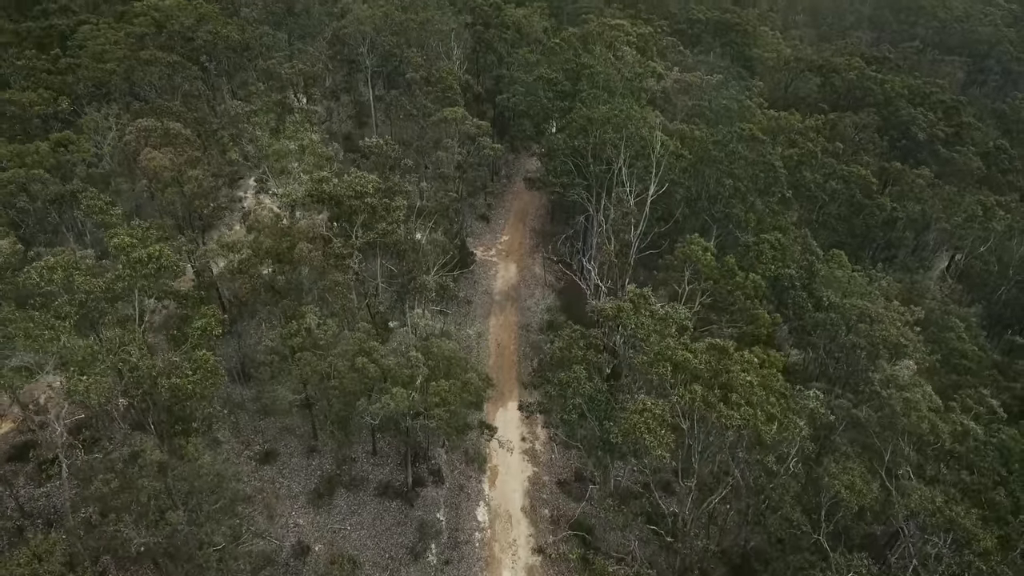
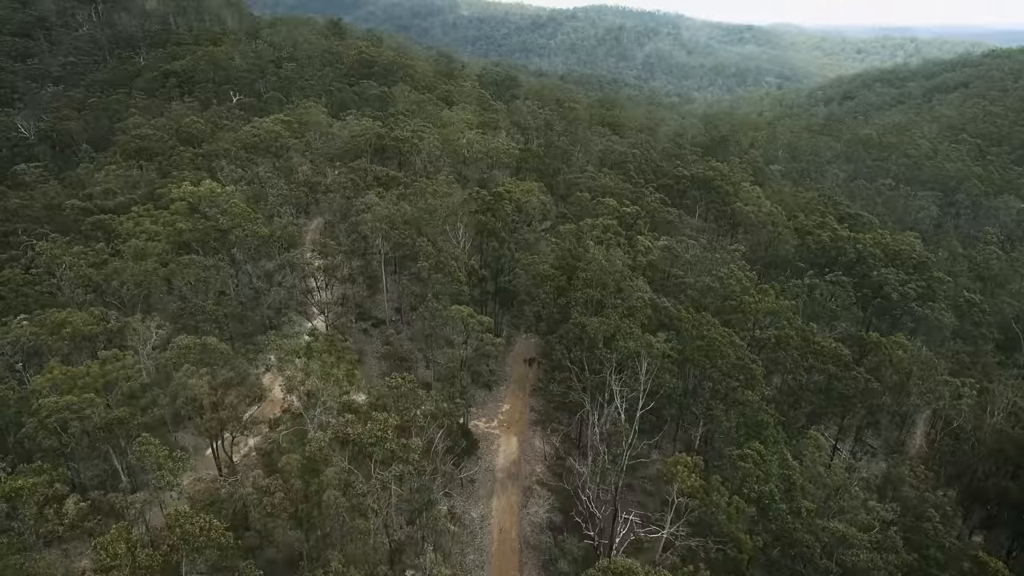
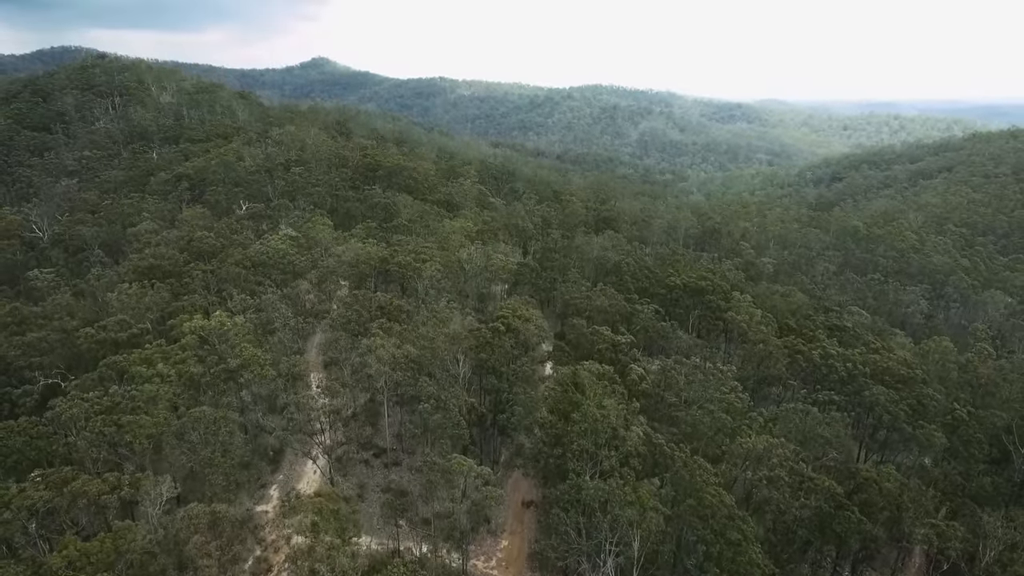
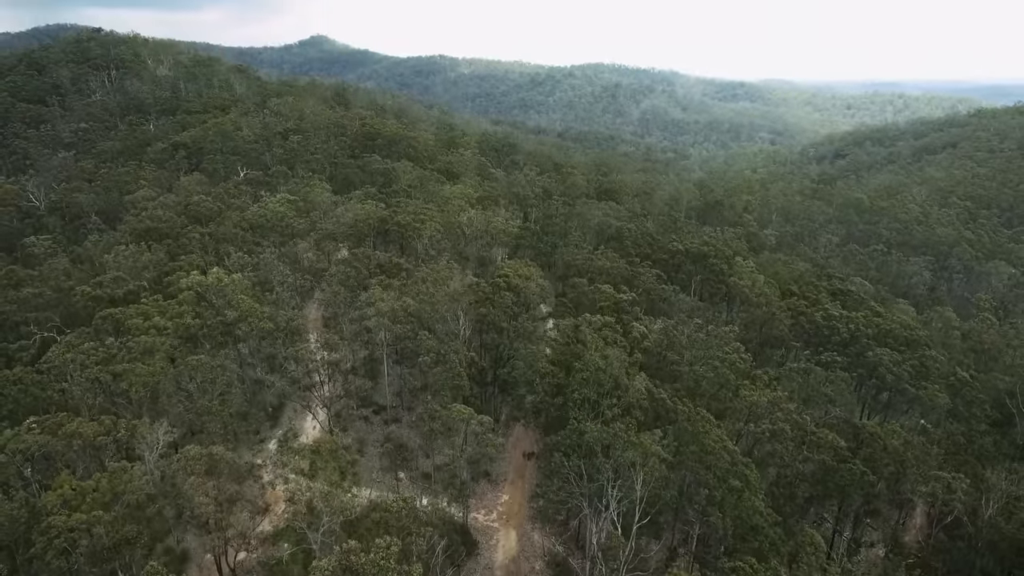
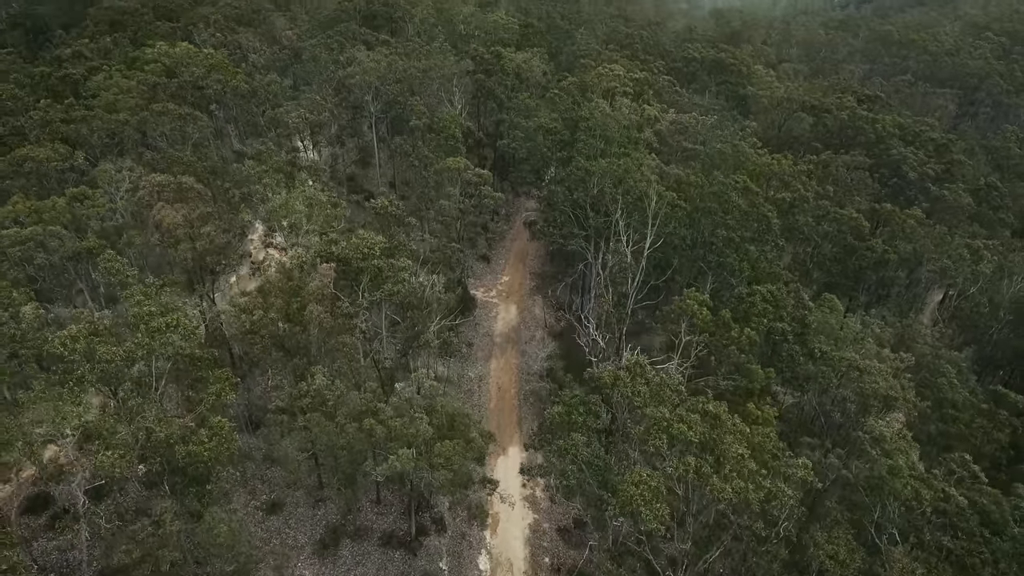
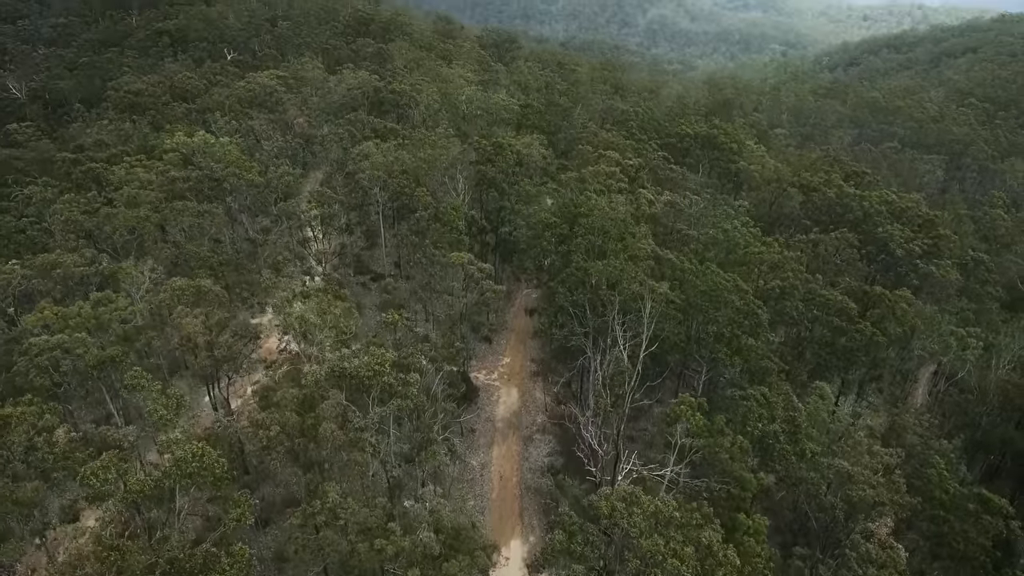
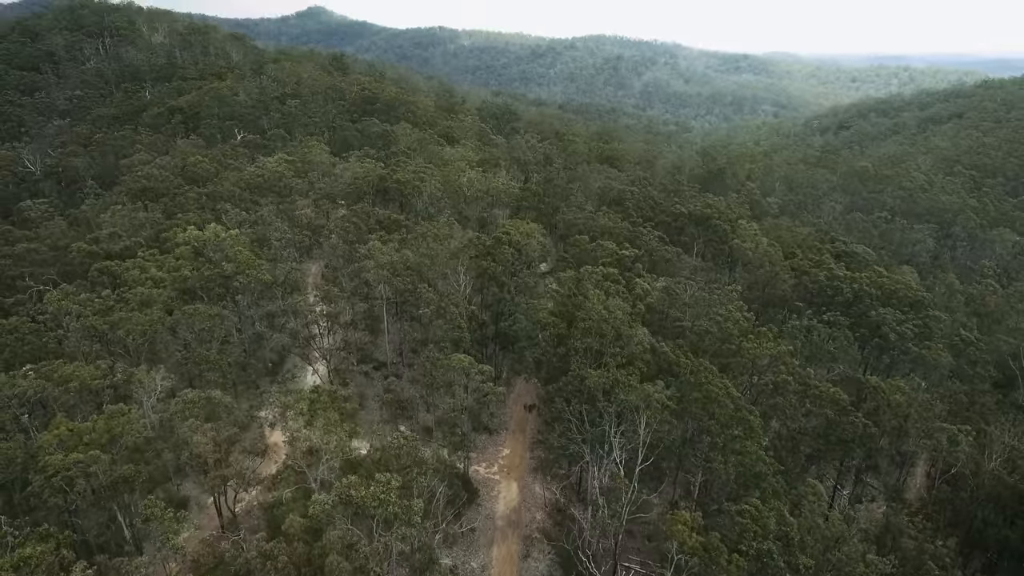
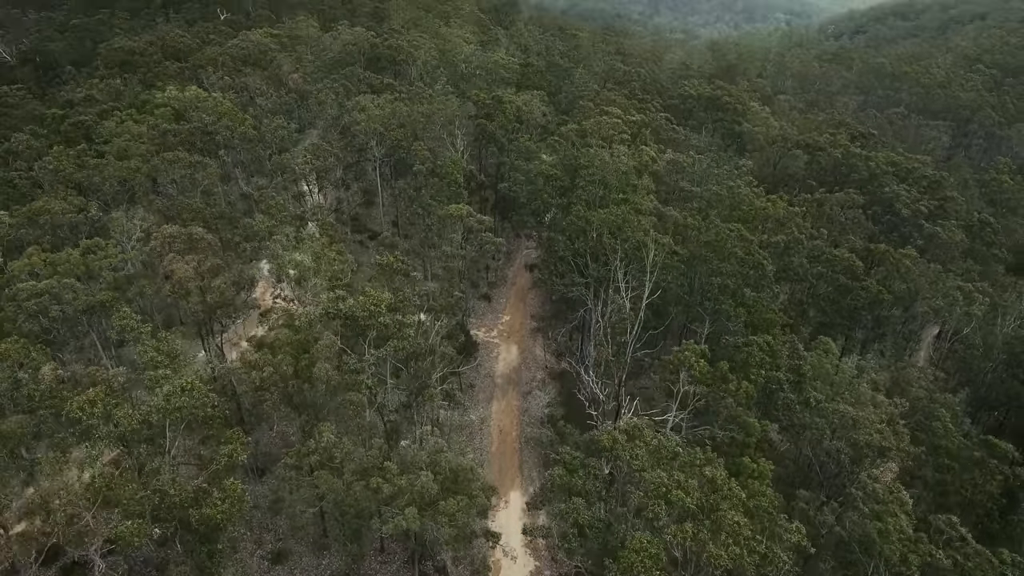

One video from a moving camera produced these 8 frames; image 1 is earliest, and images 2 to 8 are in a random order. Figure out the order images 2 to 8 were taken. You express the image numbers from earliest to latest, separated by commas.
5, 8, 6, 2, 7, 4, 3
